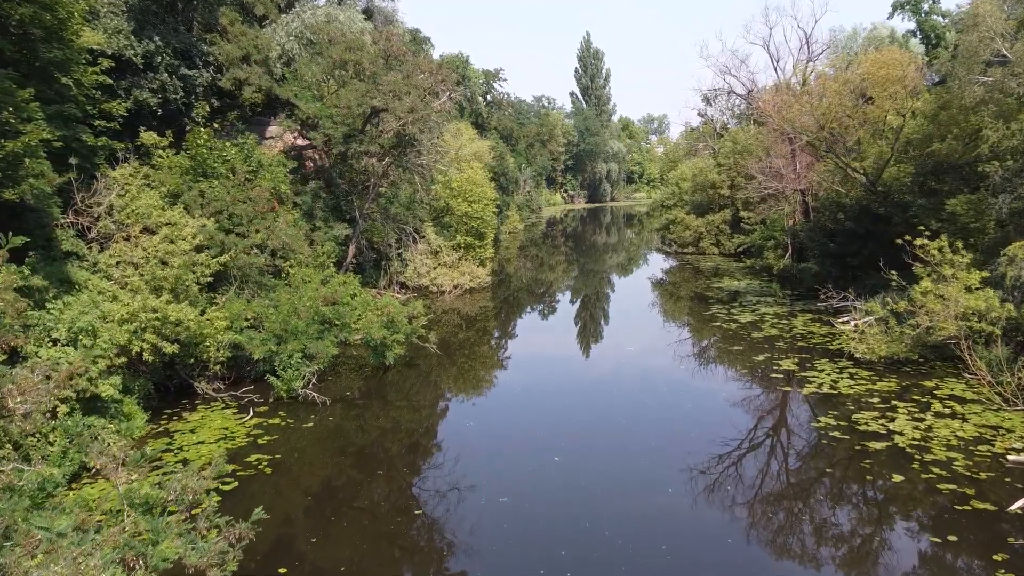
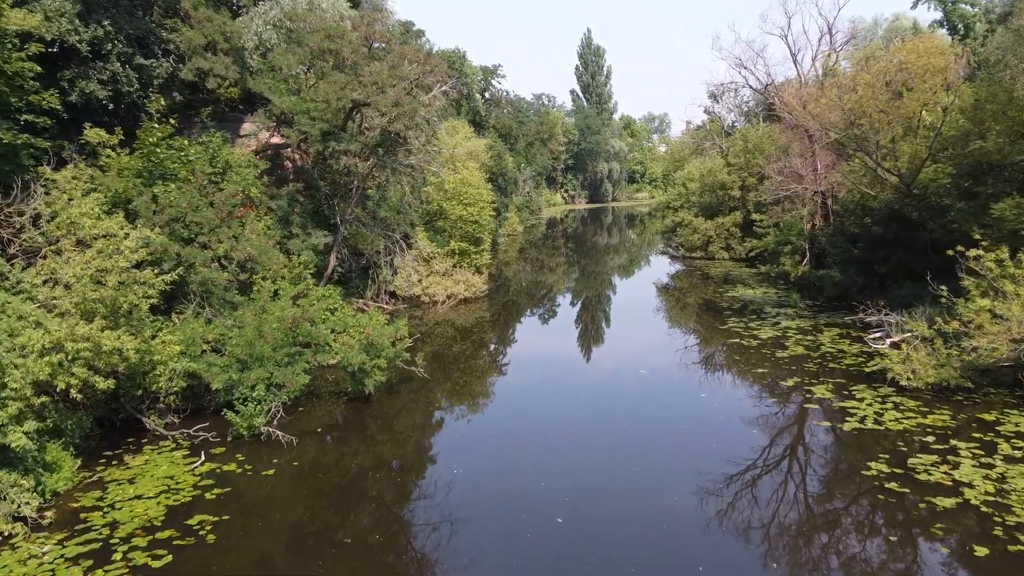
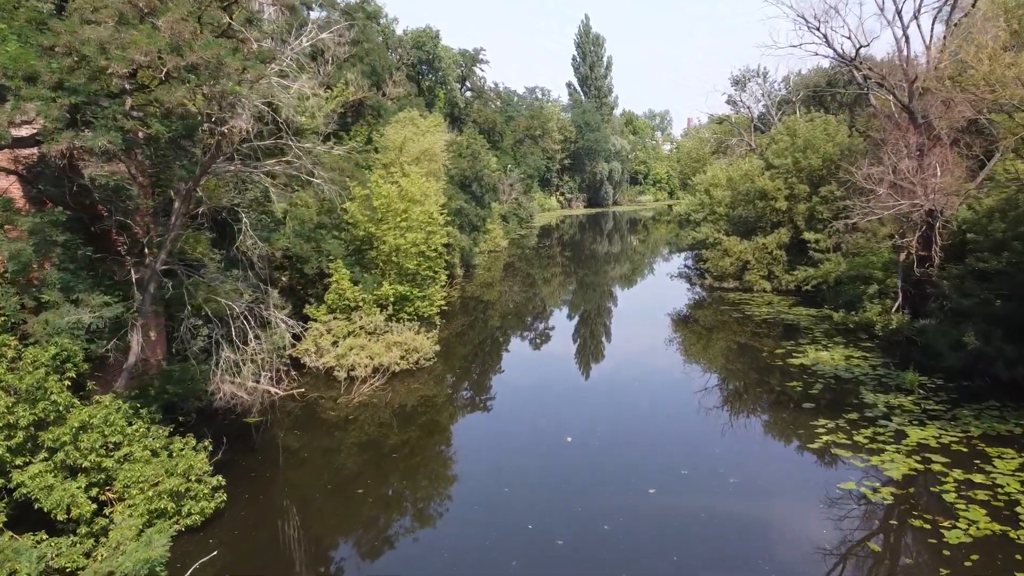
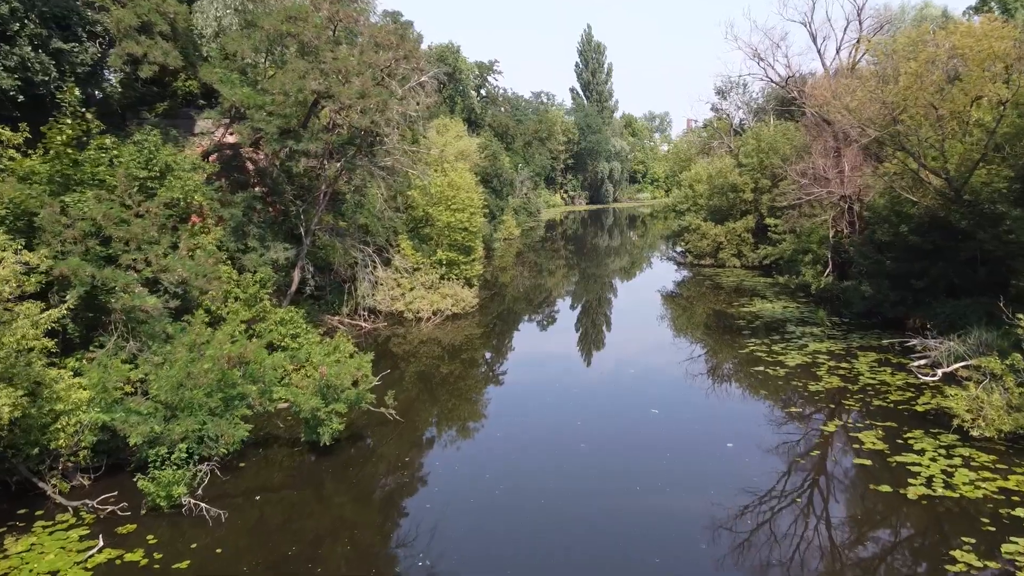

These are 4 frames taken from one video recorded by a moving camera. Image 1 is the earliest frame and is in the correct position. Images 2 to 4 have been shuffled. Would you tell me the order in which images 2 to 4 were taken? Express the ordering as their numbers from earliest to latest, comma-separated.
2, 4, 3
